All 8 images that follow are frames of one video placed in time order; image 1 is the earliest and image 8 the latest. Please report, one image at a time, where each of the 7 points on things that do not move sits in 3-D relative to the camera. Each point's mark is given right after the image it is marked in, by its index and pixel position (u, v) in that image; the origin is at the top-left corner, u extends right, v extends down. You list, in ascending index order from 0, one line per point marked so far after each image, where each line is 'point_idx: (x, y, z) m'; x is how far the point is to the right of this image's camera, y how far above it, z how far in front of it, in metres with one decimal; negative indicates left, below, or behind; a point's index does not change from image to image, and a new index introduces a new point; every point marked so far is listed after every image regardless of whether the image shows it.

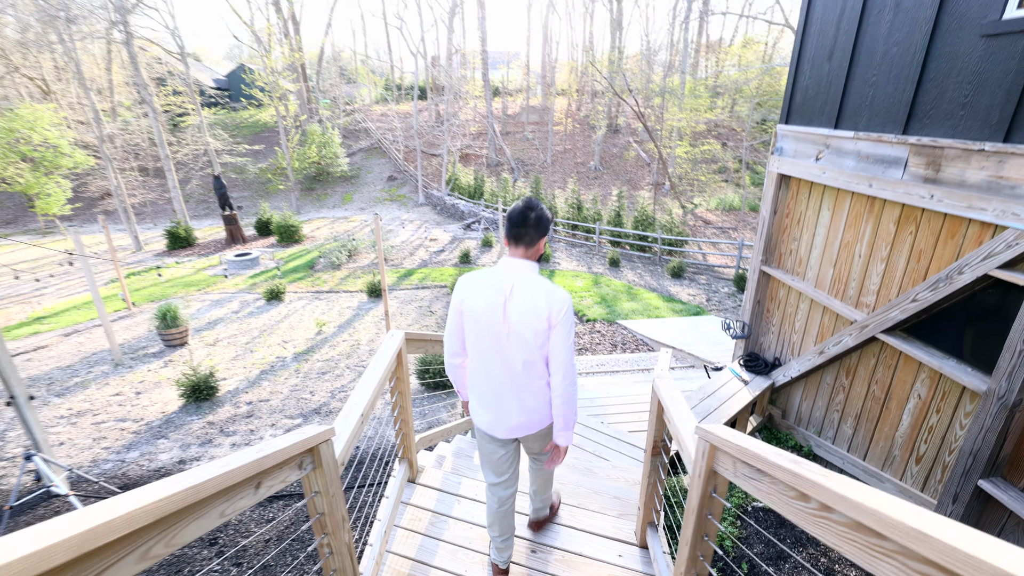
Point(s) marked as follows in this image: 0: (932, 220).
0: (+2.6, +0.4, +3.0) m
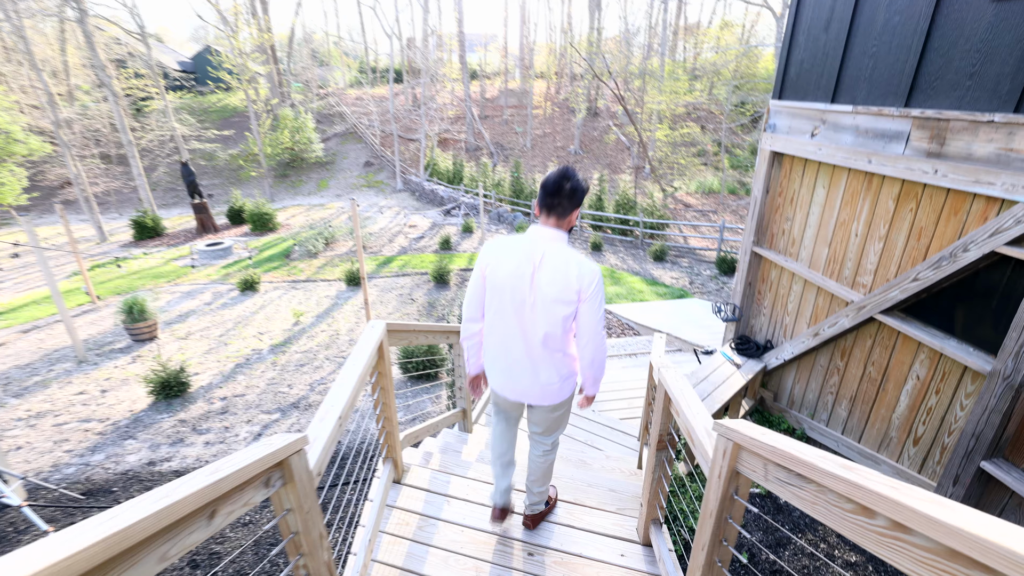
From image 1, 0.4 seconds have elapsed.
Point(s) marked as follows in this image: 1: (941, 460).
0: (+2.6, +0.6, +2.9) m
1: (+2.7, -1.1, +3.0) m
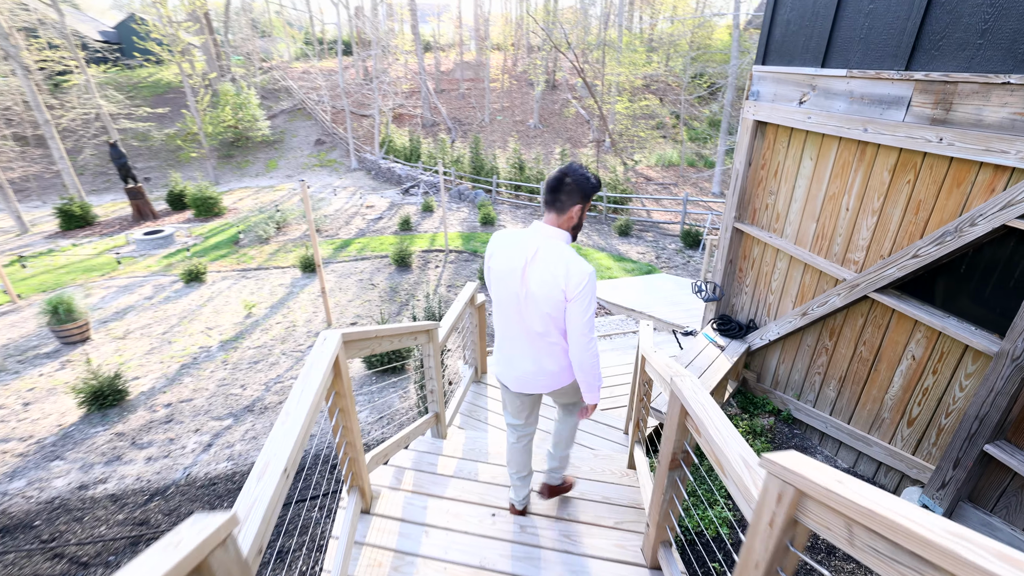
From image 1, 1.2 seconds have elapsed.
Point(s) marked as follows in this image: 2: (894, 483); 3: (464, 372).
0: (+2.4, +0.7, +2.7) m
1: (+2.6, -0.9, +2.9) m
2: (+2.6, -1.3, +3.2) m
3: (-0.4, -0.7, +4.0) m
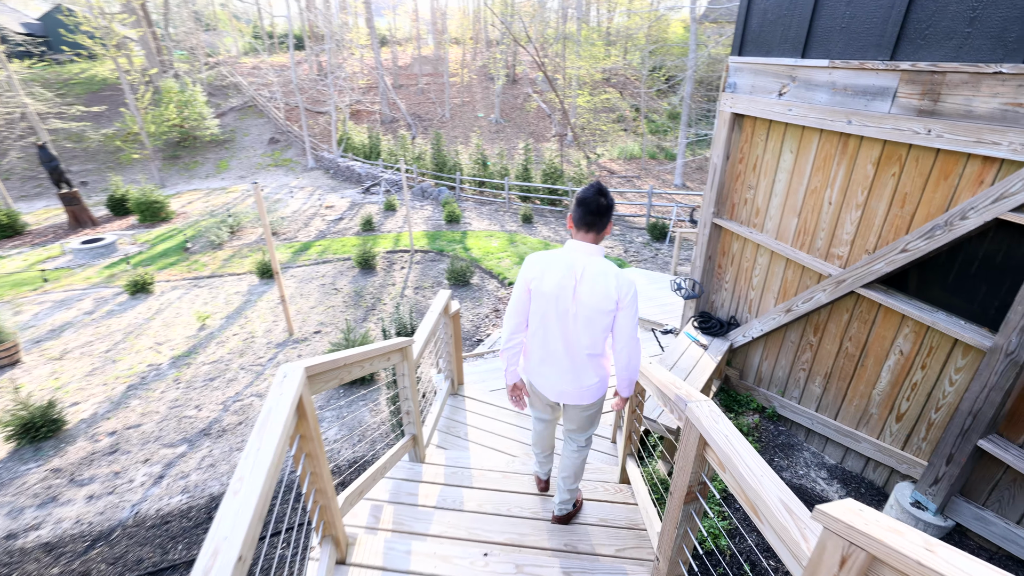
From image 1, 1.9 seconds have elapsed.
0: (+2.3, +0.7, +2.7) m
1: (+2.5, -0.9, +2.9) m
2: (+2.5, -1.3, +3.2) m
3: (-0.6, -0.8, +3.7) m
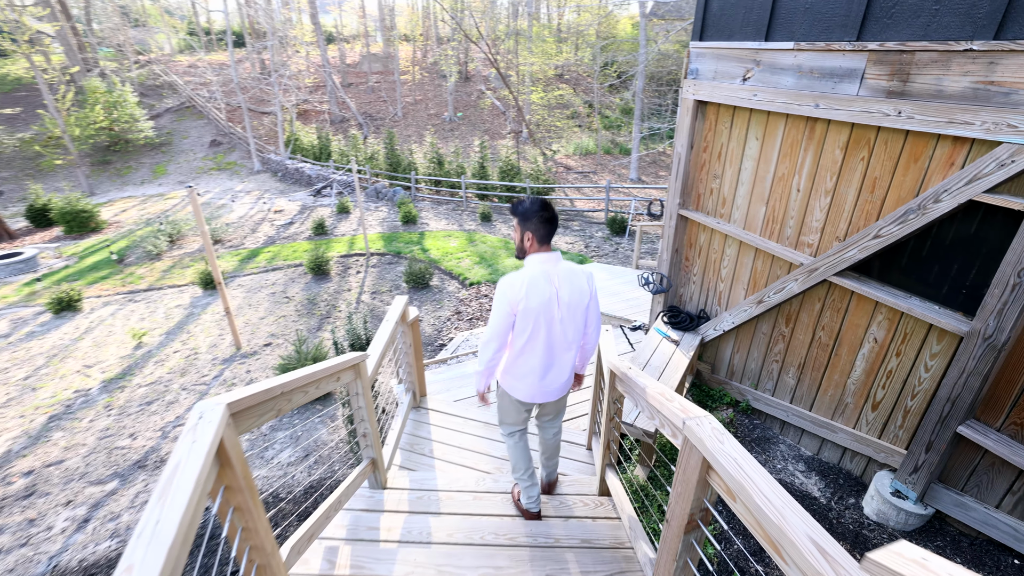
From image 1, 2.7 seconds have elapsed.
0: (+2.1, +0.8, +2.6) m
1: (+2.3, -0.8, +2.9) m
2: (+2.3, -1.2, +3.2) m
3: (-0.8, -0.8, +3.4) m
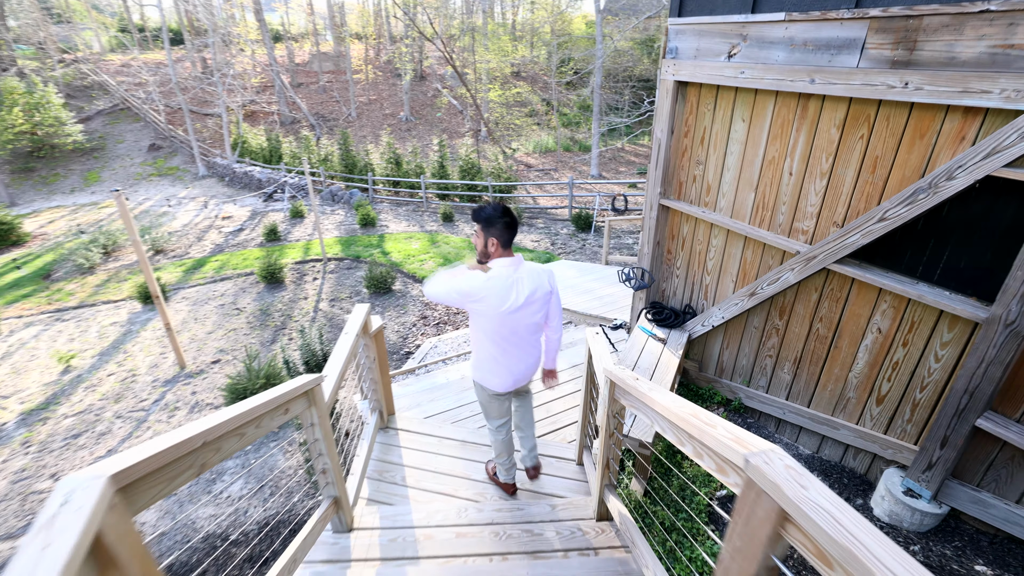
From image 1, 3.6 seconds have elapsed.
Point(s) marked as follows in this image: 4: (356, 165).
0: (+1.9, +0.9, +2.4) m
1: (+2.2, -0.7, +2.7) m
2: (+2.2, -1.1, +3.0) m
3: (-0.9, -0.8, +3.0) m
4: (-6.0, +4.8, +18.7) m
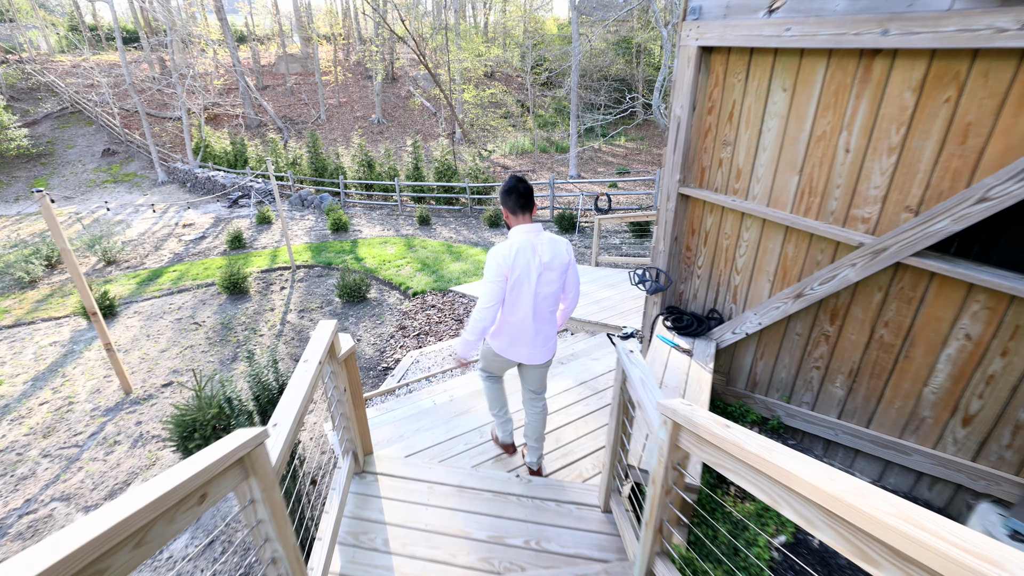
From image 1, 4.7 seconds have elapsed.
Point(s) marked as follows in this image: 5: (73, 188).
0: (+2.0, +0.9, +1.9) m
1: (+2.3, -0.7, +2.2) m
2: (+2.3, -1.1, +2.5) m
3: (-0.9, -0.9, +2.4) m
4: (-6.9, +4.5, +17.8) m
5: (-17.8, +4.1, +19.3) m
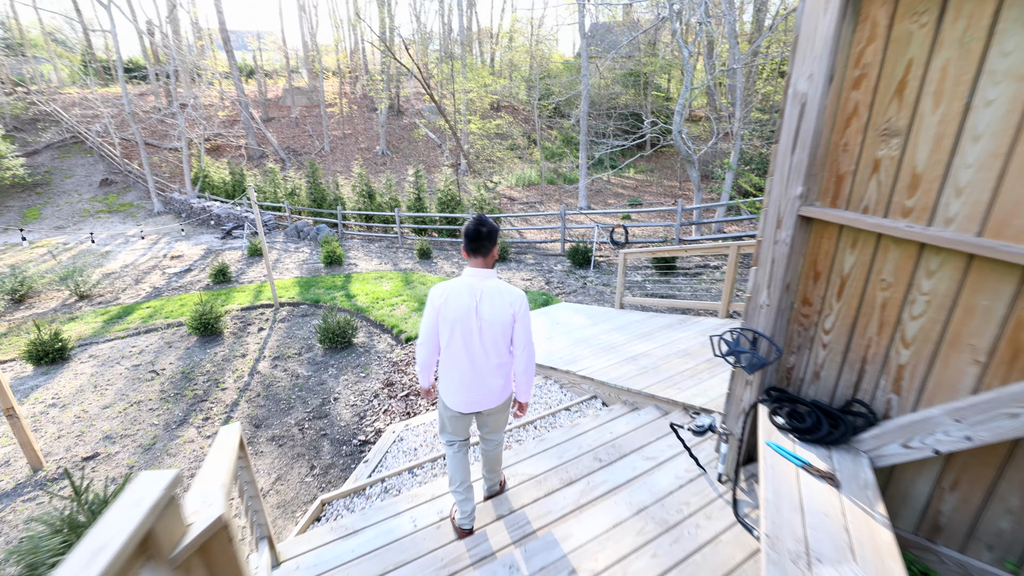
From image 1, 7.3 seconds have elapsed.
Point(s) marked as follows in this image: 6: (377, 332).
0: (+2.0, +0.6, +0.7) m
1: (+2.4, -1.0, +0.9) m
2: (+2.3, -1.4, +1.2) m
3: (-0.8, -1.2, +1.1) m
4: (-6.6, +3.2, +16.9) m
5: (-17.6, +2.8, +18.5) m
6: (-2.3, -0.7, +8.1) m
